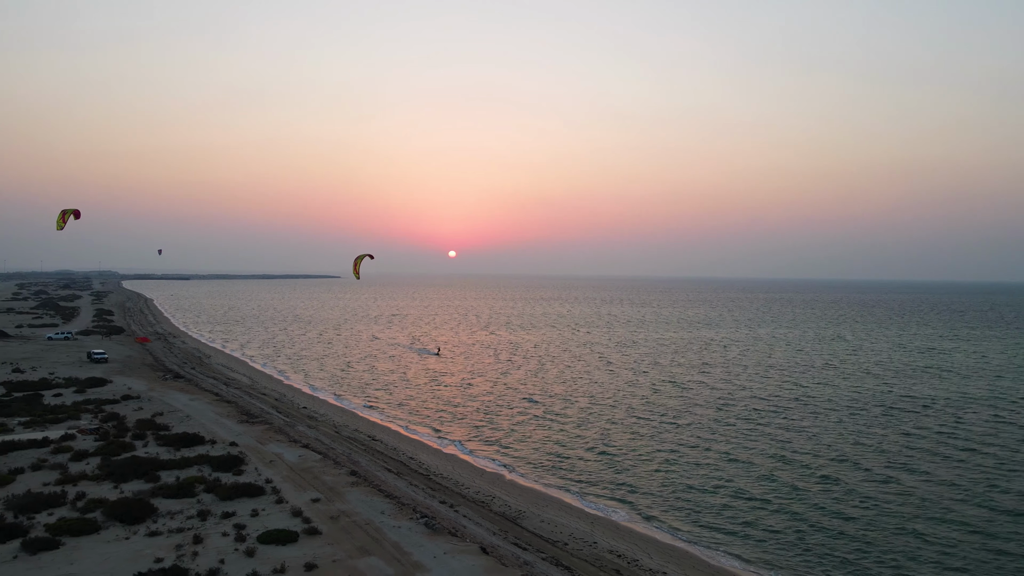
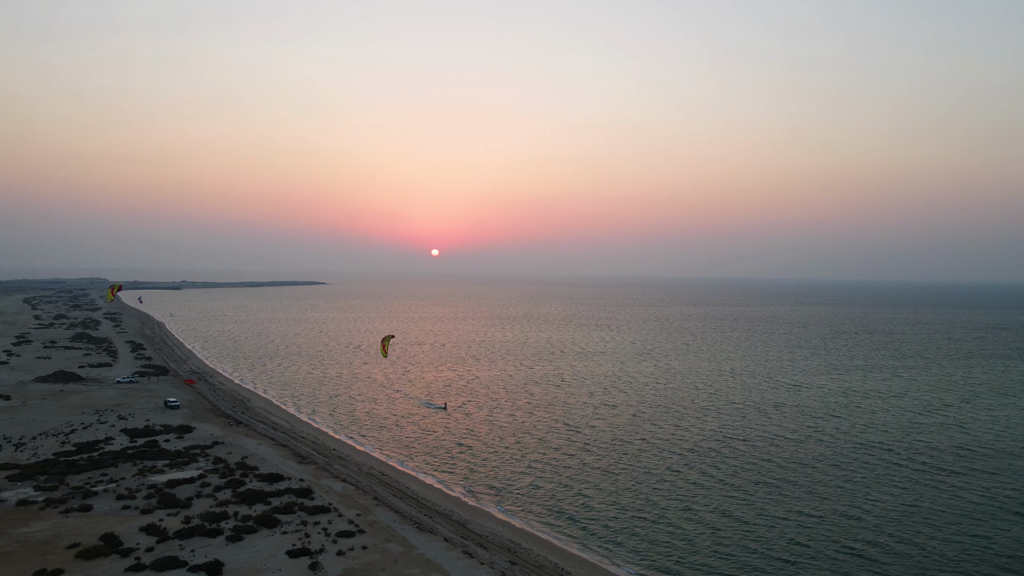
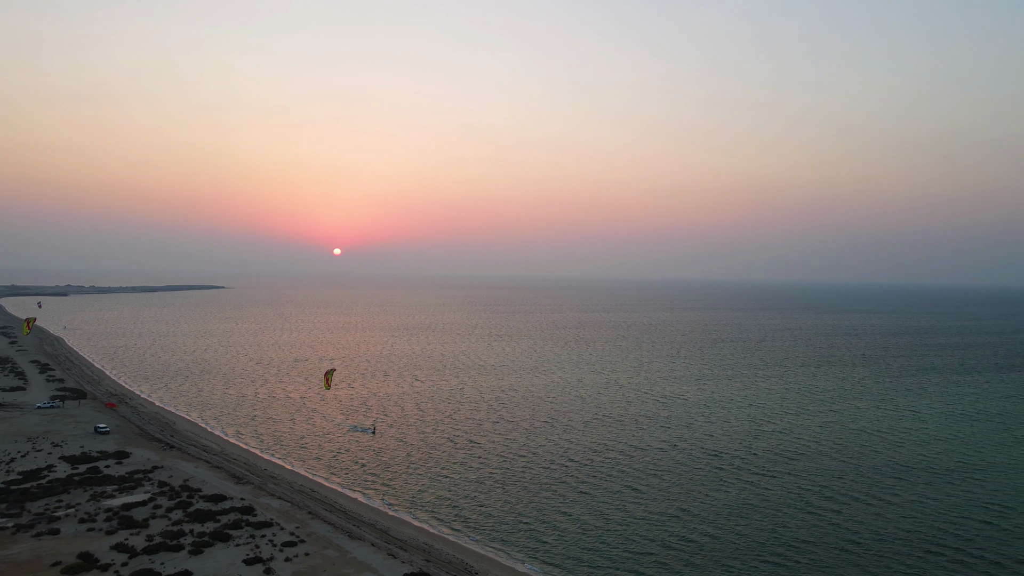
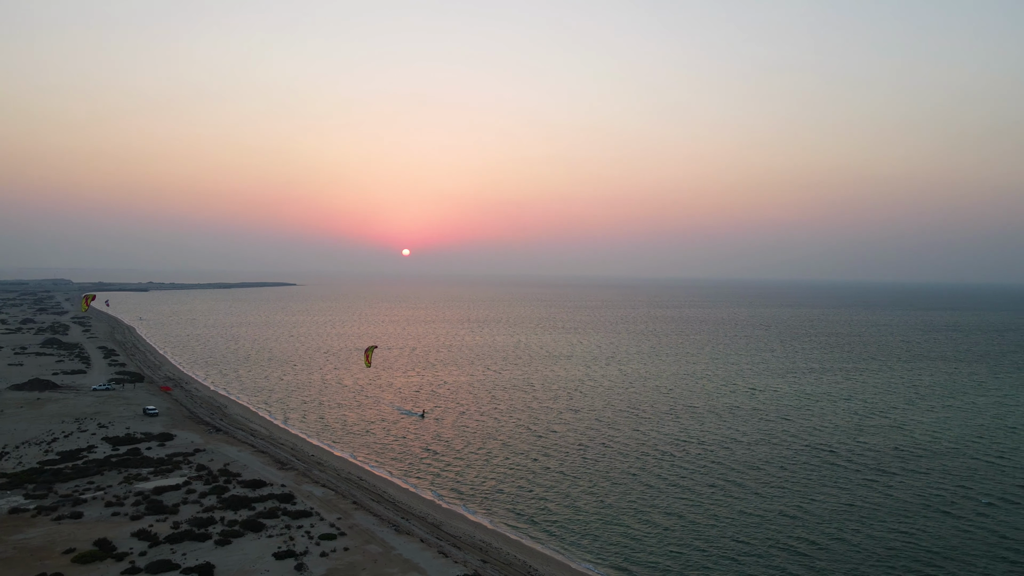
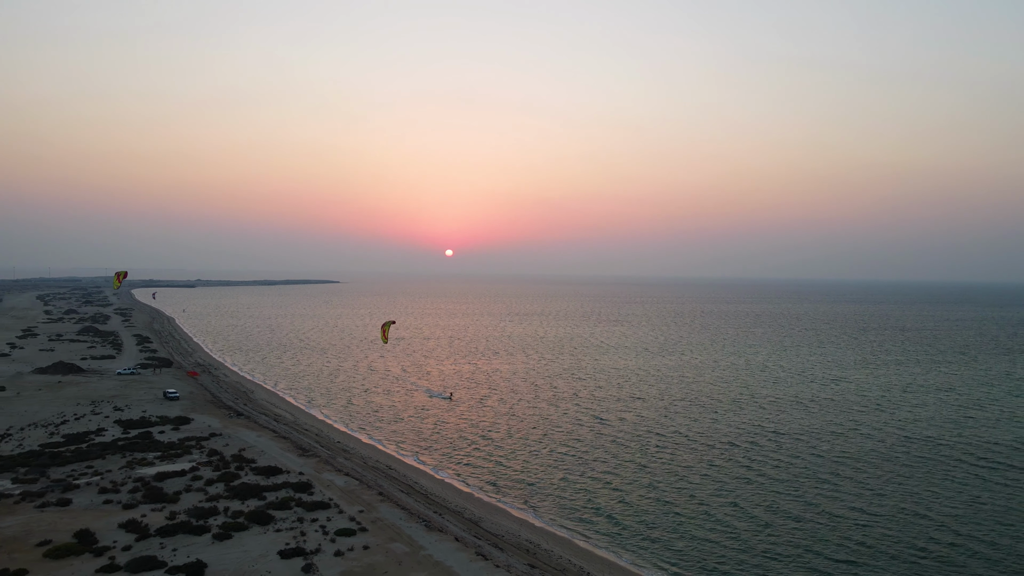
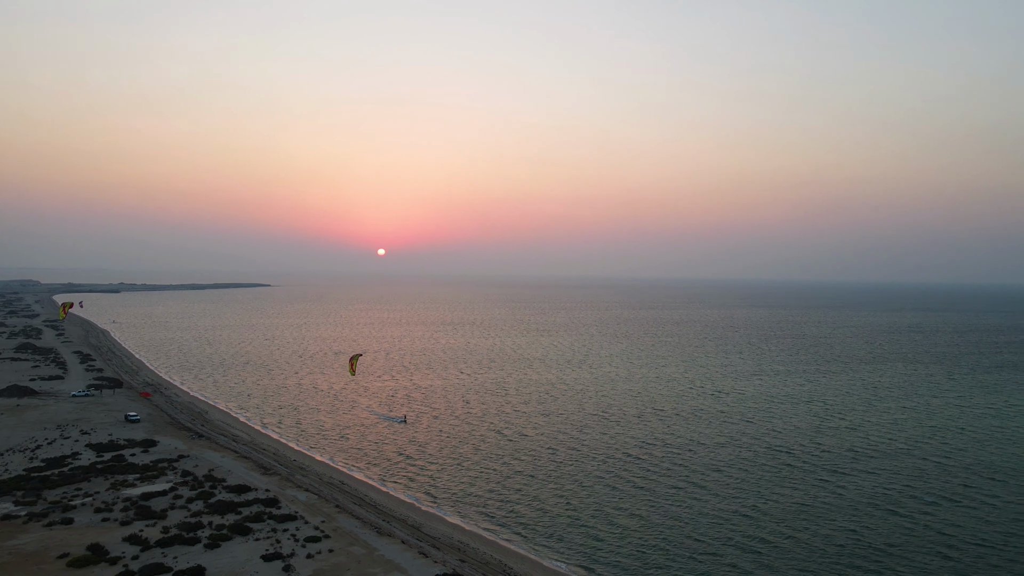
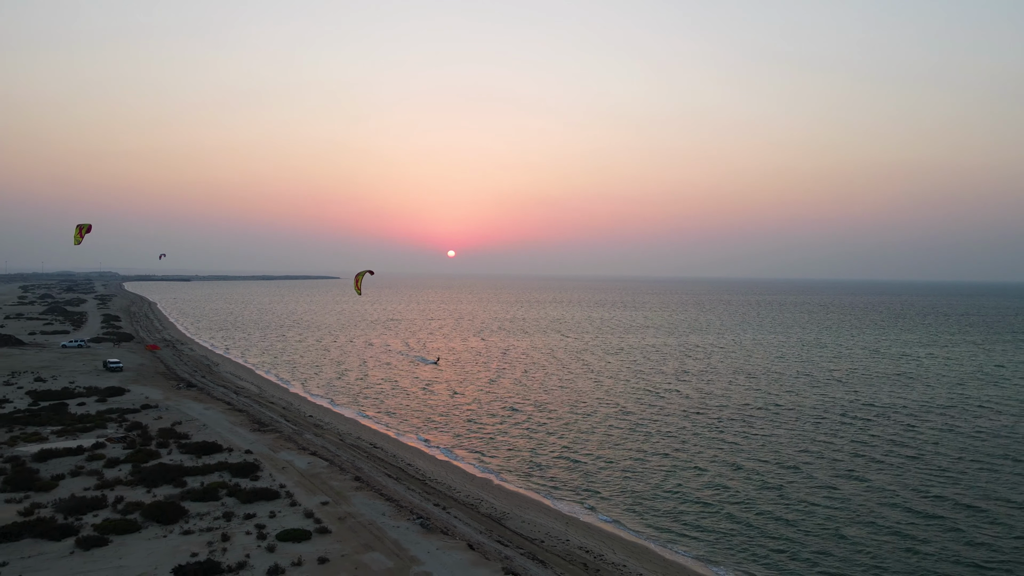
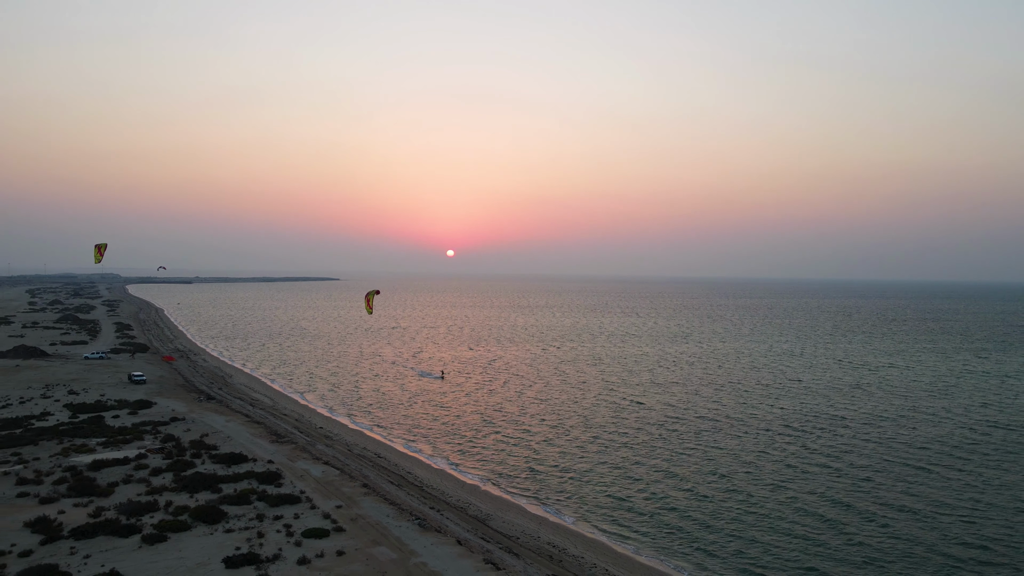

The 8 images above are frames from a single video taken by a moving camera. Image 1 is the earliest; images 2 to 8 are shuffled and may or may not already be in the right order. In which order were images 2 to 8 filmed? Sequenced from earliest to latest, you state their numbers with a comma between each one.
7, 8, 5, 2, 4, 6, 3
